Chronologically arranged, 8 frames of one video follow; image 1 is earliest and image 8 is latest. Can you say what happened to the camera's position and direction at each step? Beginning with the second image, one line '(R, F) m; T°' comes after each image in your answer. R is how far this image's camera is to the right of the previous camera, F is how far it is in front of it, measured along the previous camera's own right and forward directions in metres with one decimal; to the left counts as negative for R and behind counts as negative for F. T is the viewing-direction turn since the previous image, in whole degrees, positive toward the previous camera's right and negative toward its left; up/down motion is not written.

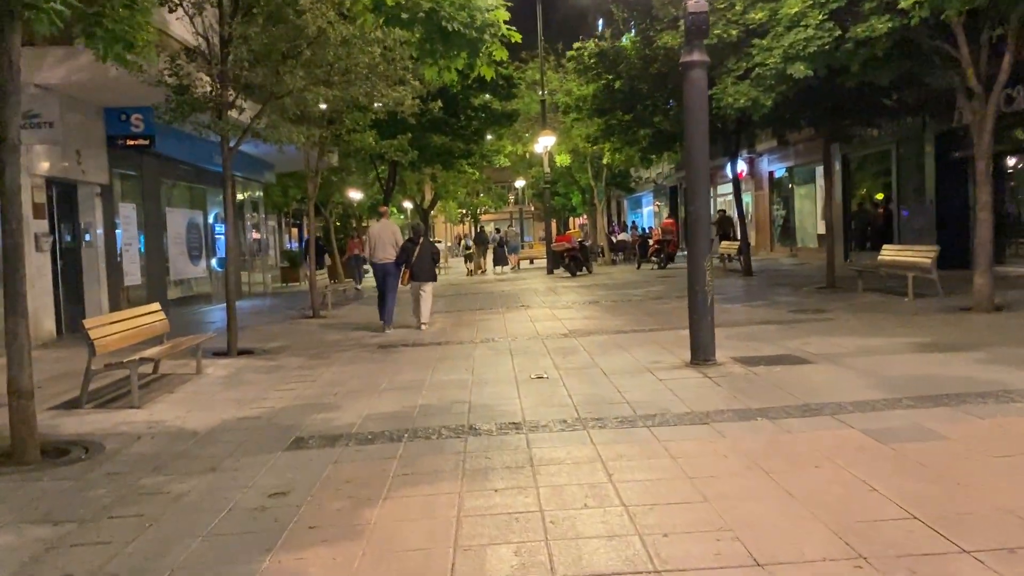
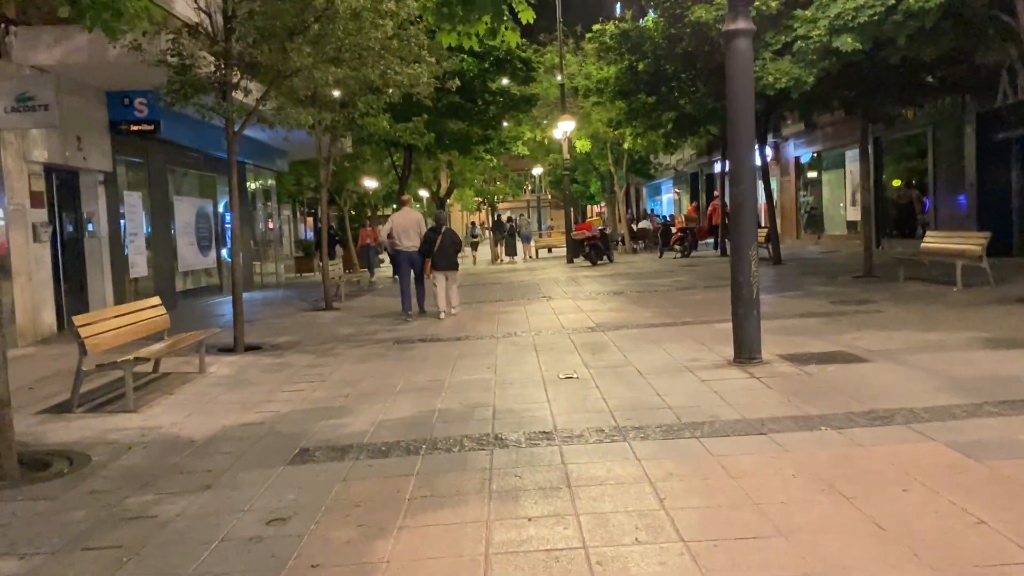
(-0.1, +0.7) m; -1°
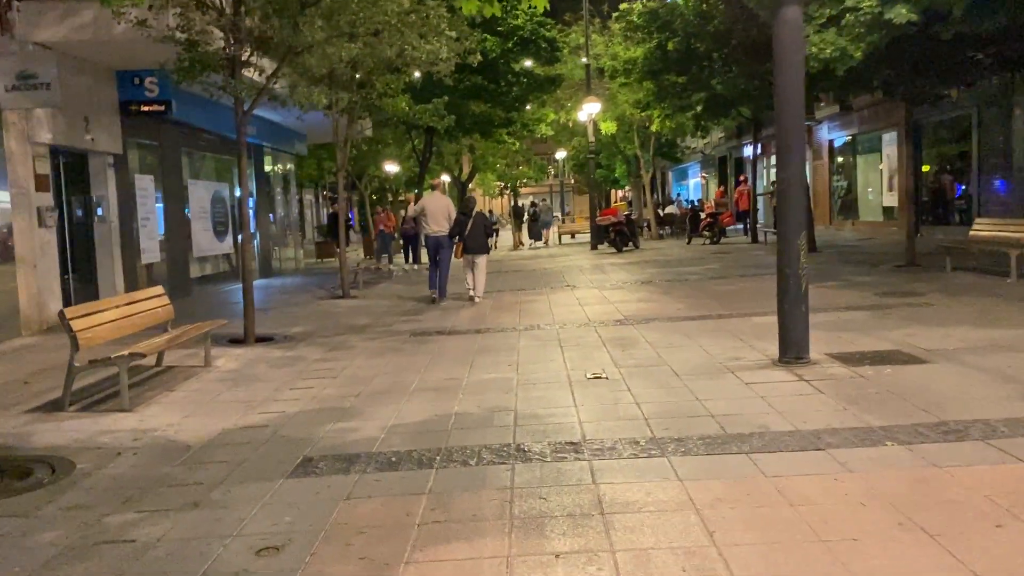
(0.0, +0.6) m; -2°
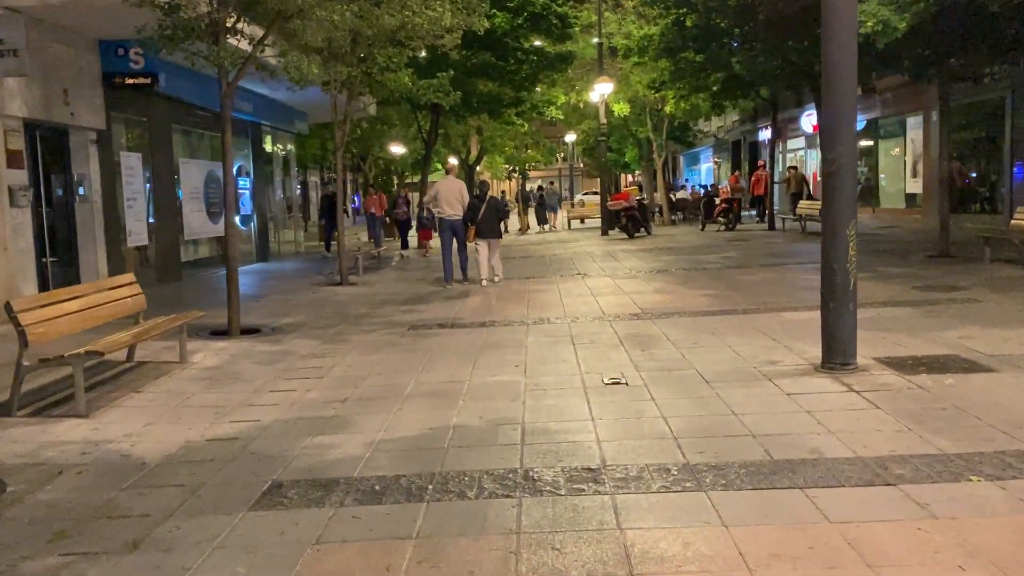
(0.0, +0.9) m; 0°
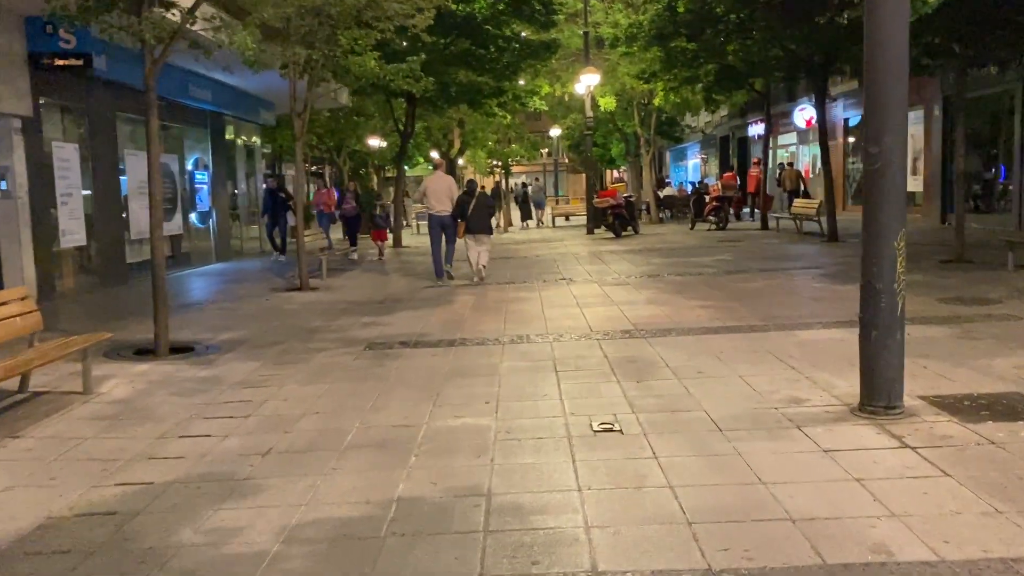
(+0.1, +1.3) m; +1°
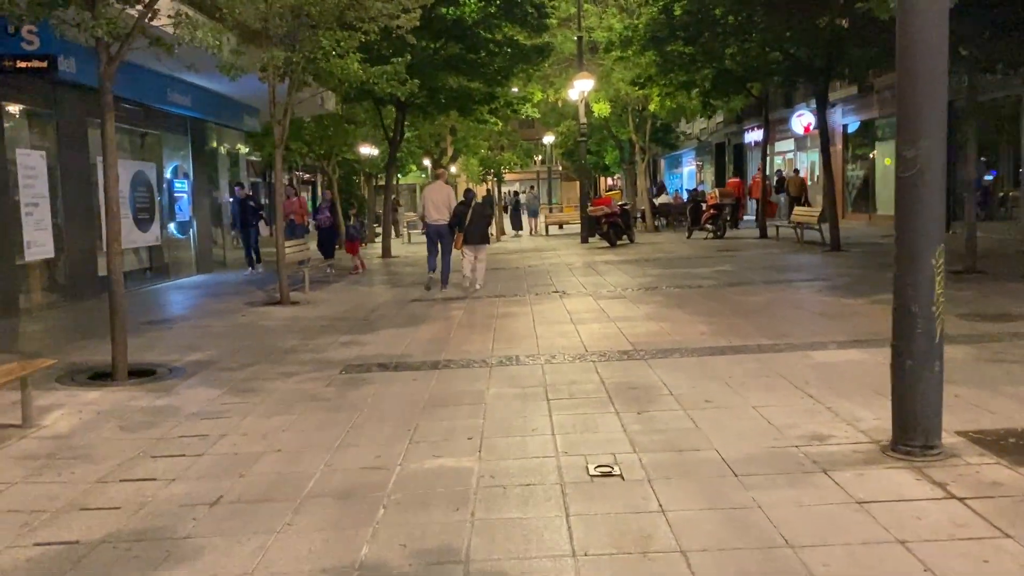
(+0.1, +0.7) m; 0°
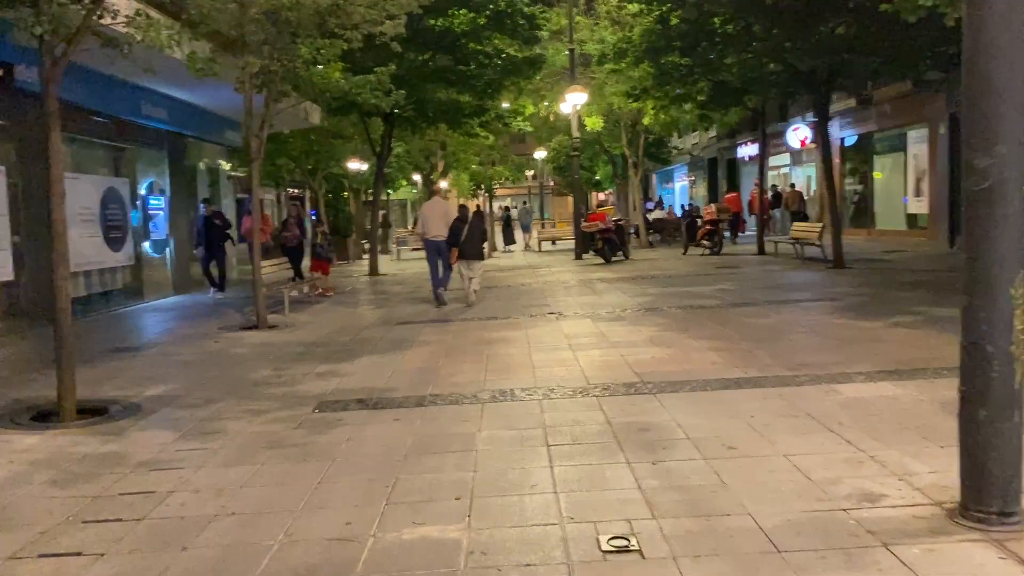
(0.0, +0.8) m; +1°
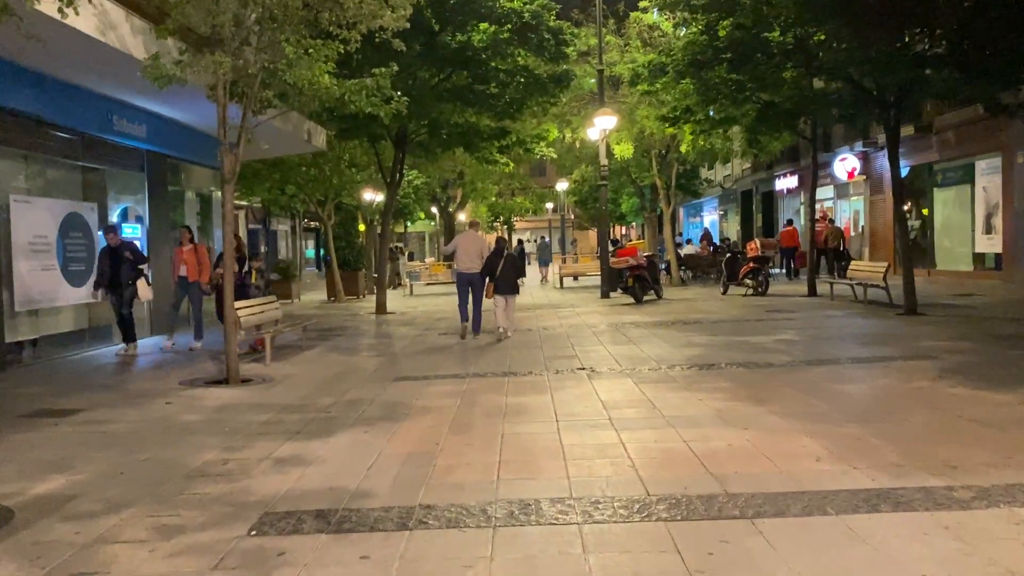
(-0.1, +2.2) m; -1°
